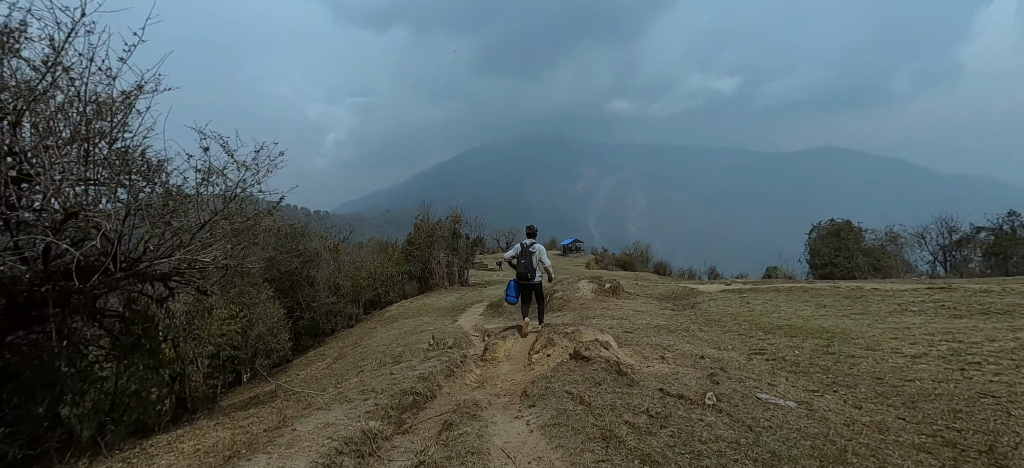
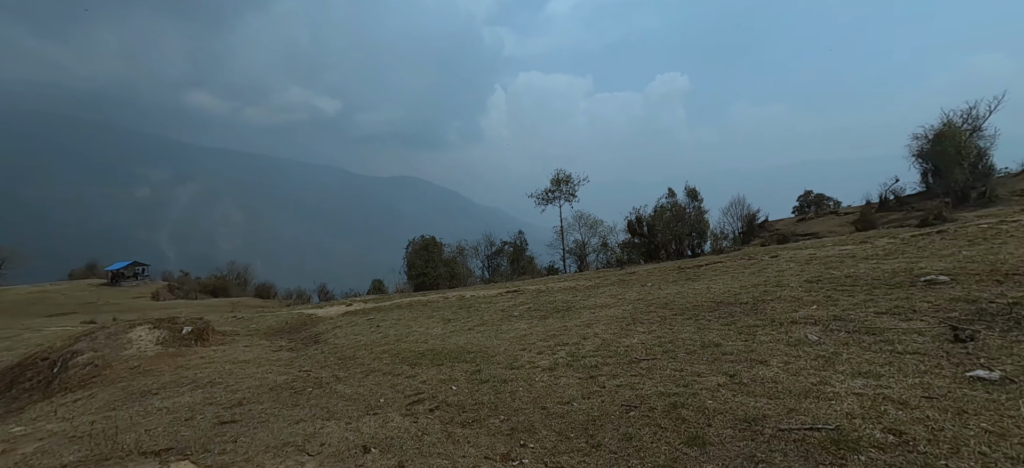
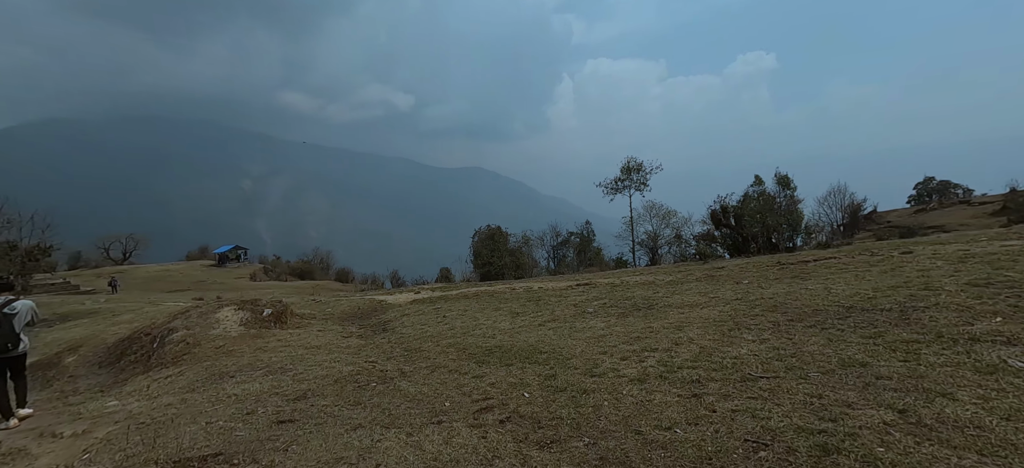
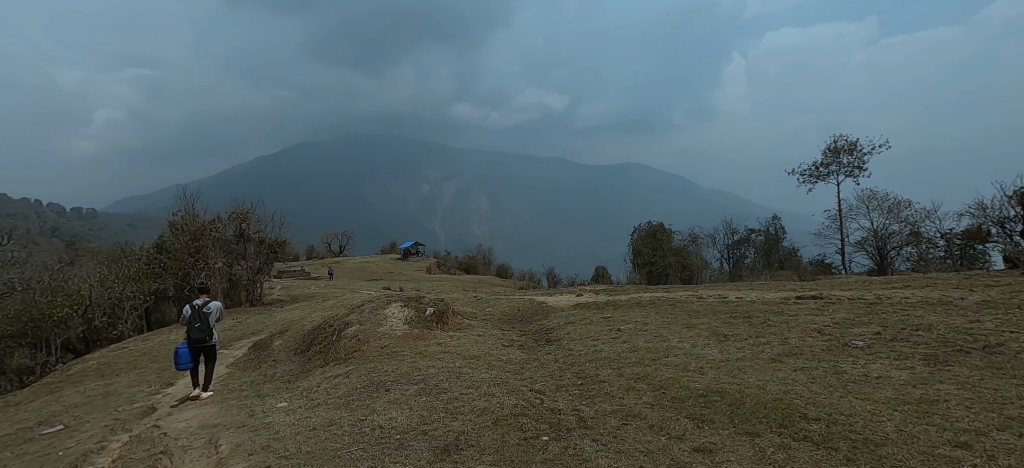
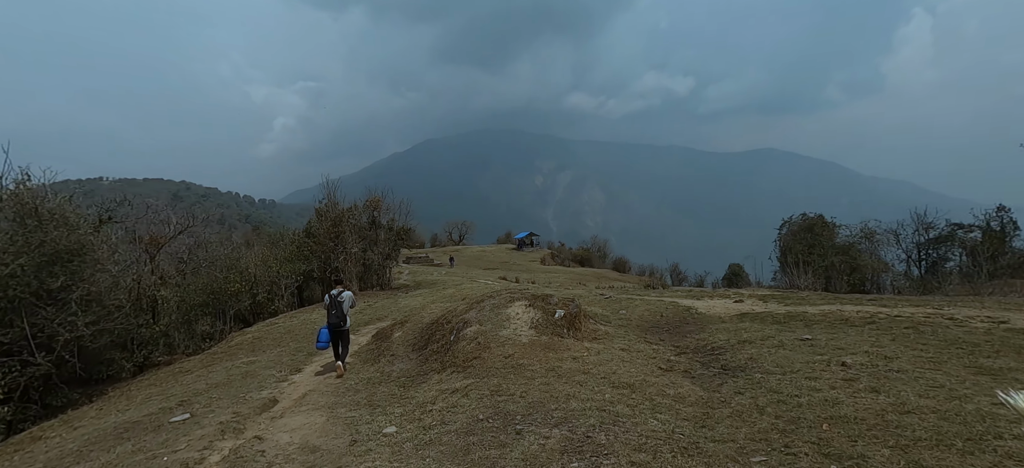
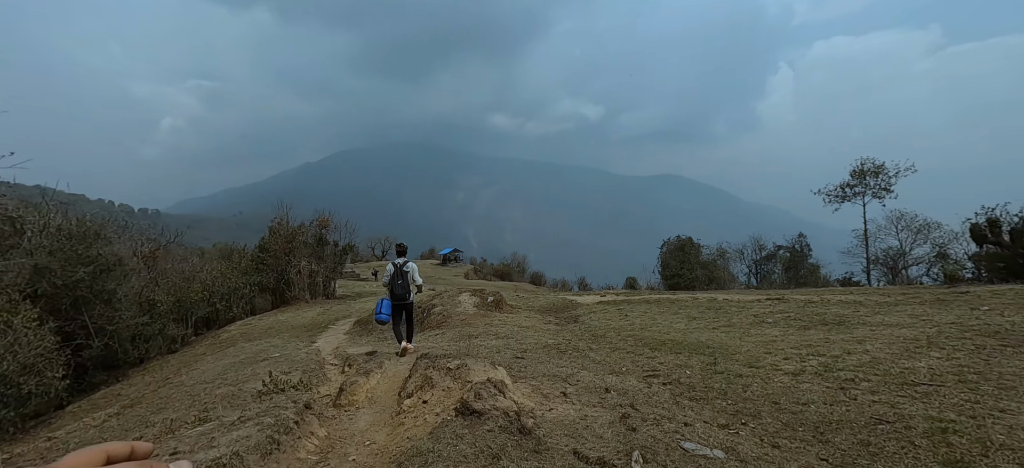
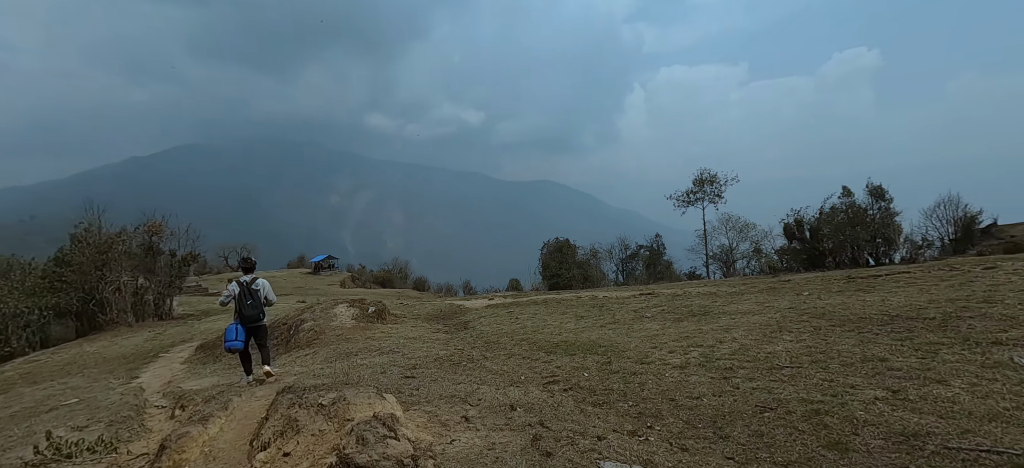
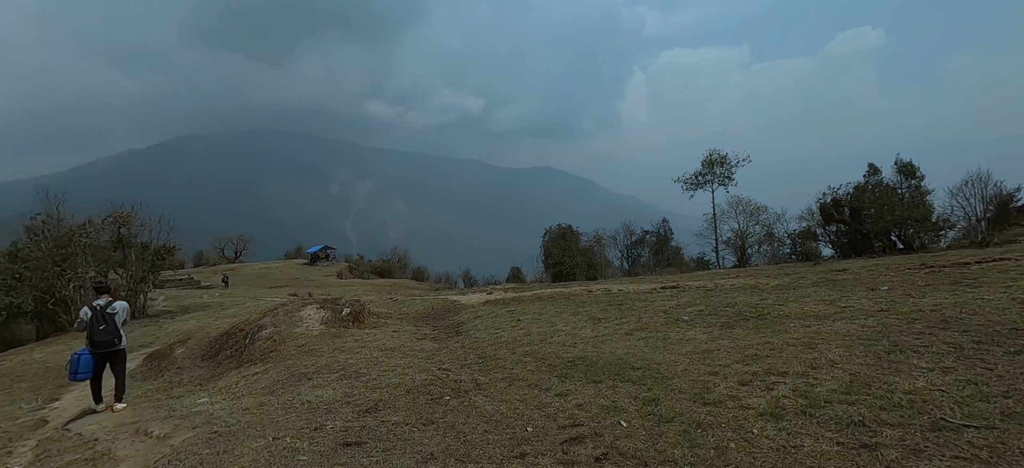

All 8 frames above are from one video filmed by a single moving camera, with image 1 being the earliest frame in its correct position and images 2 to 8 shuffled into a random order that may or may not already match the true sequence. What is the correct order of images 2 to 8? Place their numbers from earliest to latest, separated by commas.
6, 7, 2, 3, 8, 4, 5
